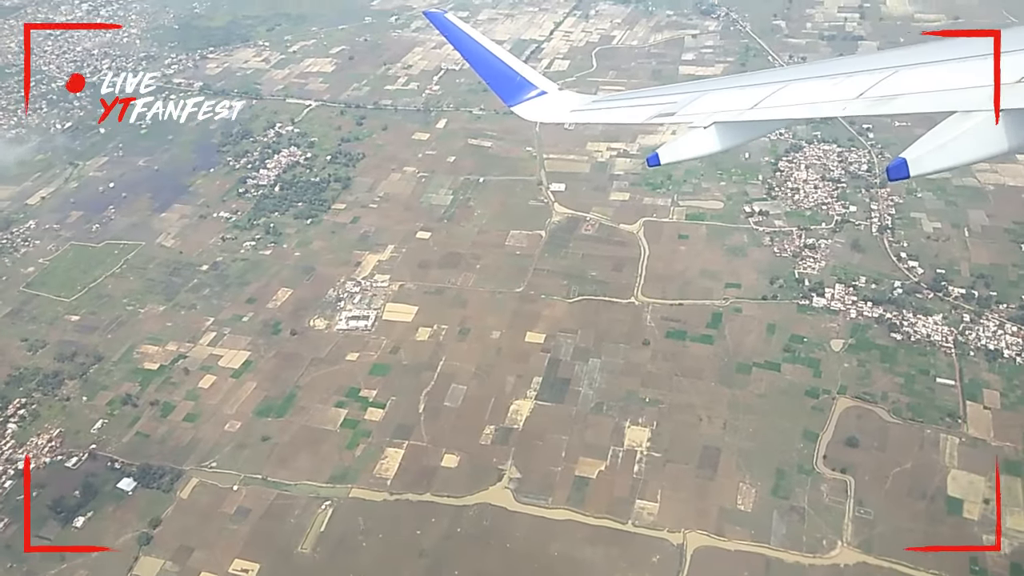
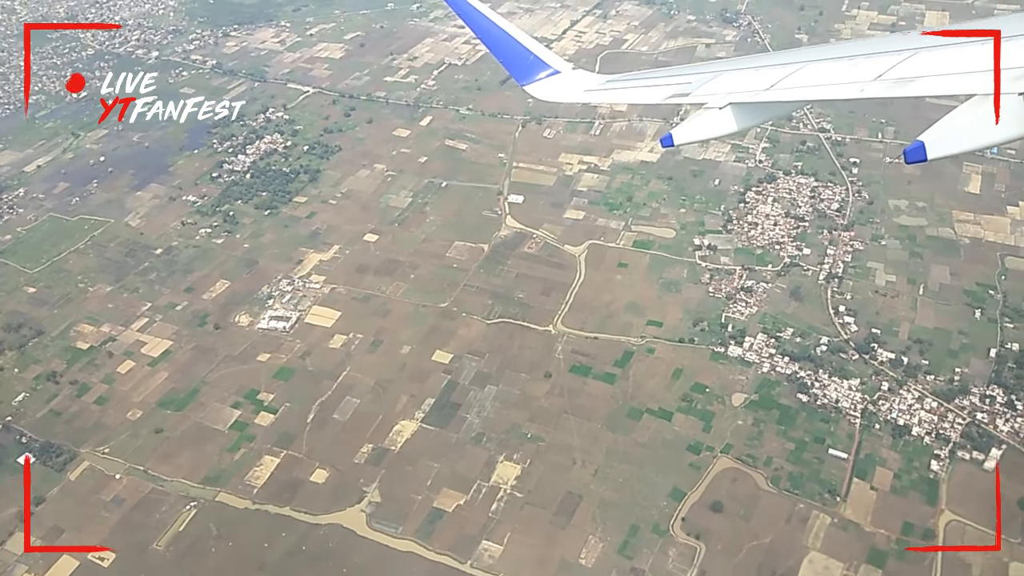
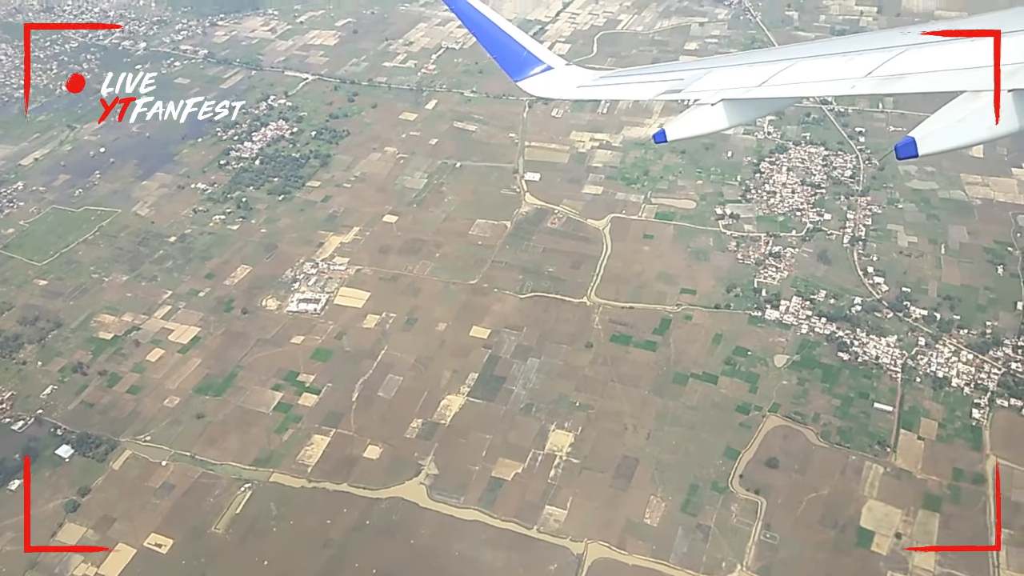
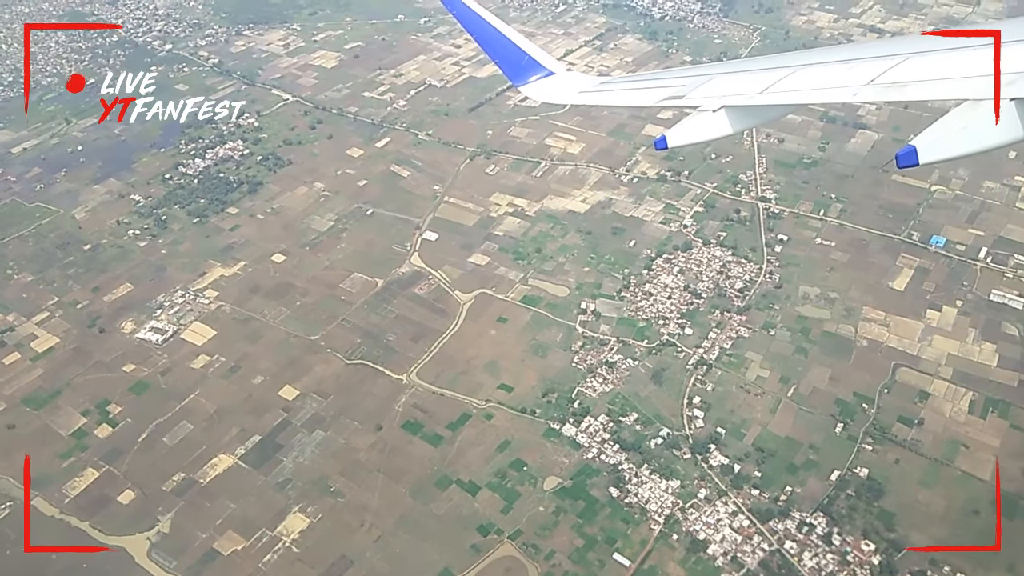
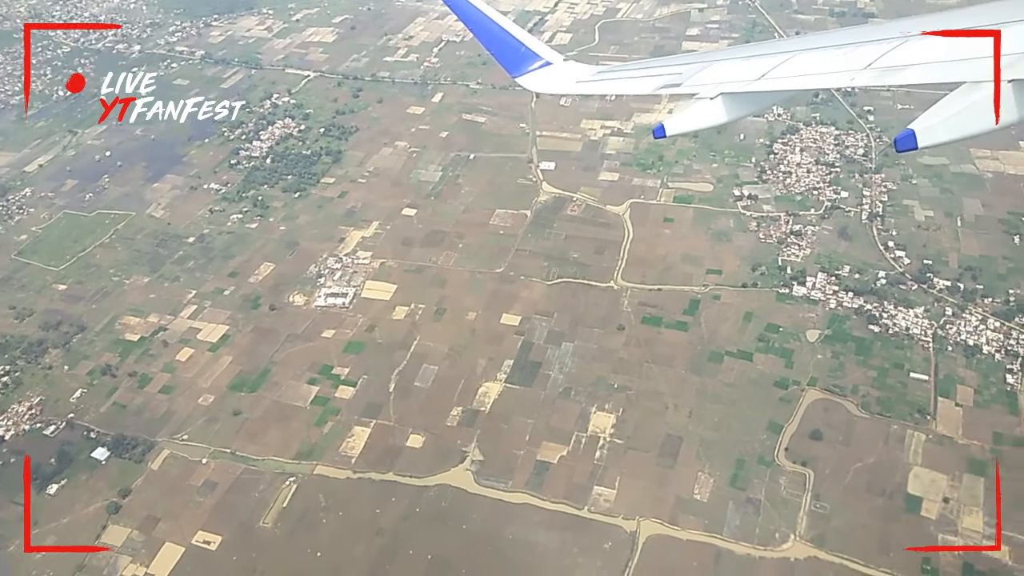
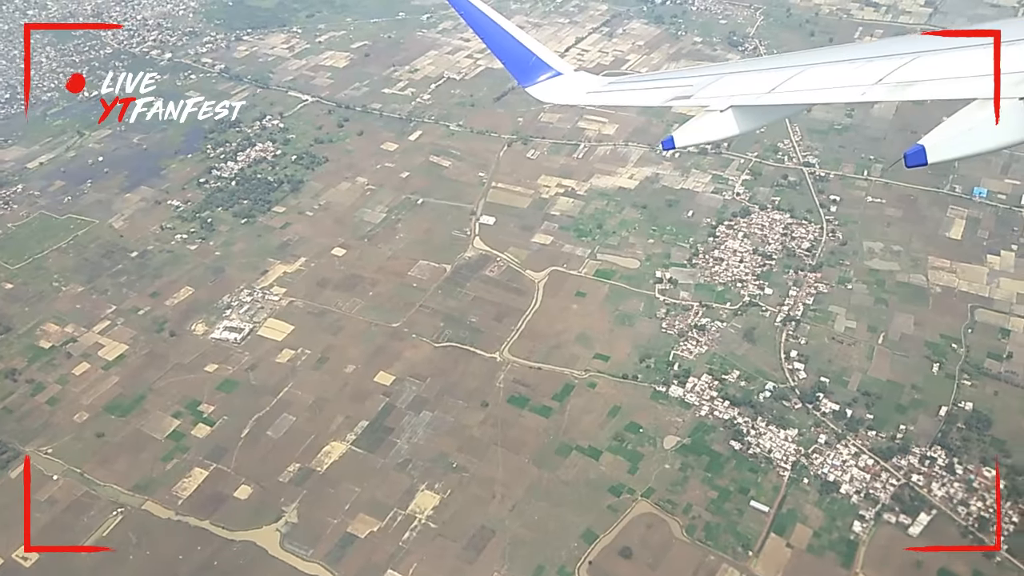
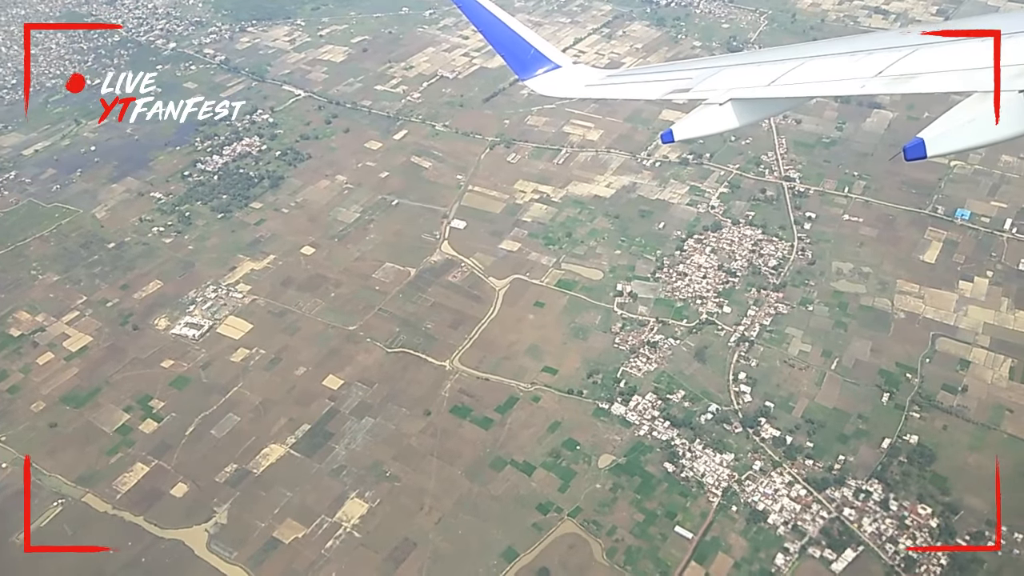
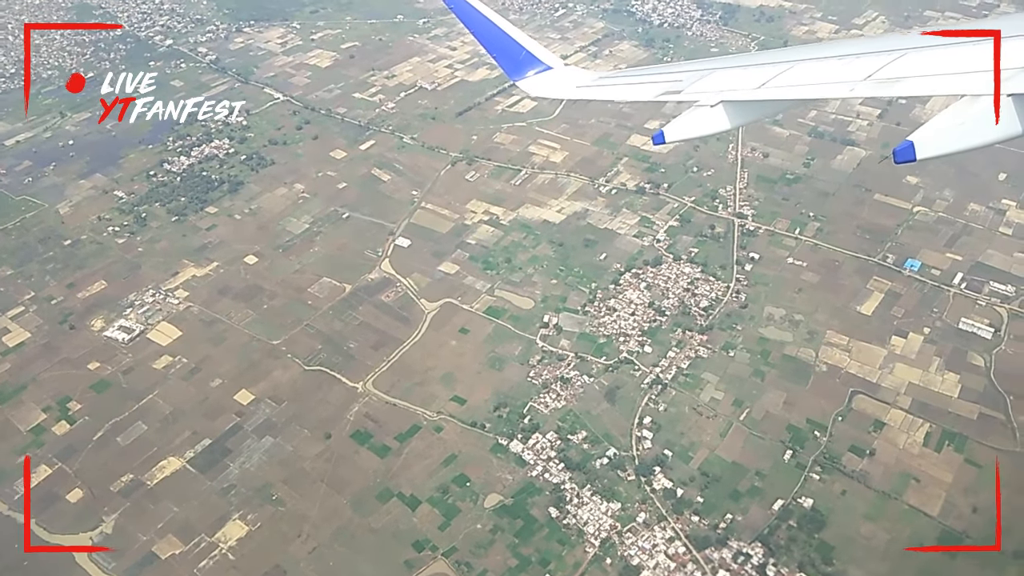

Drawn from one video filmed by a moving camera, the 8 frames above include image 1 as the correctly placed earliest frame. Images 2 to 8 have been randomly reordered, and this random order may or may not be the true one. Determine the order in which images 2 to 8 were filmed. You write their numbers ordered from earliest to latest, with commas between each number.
5, 3, 2, 6, 7, 4, 8
